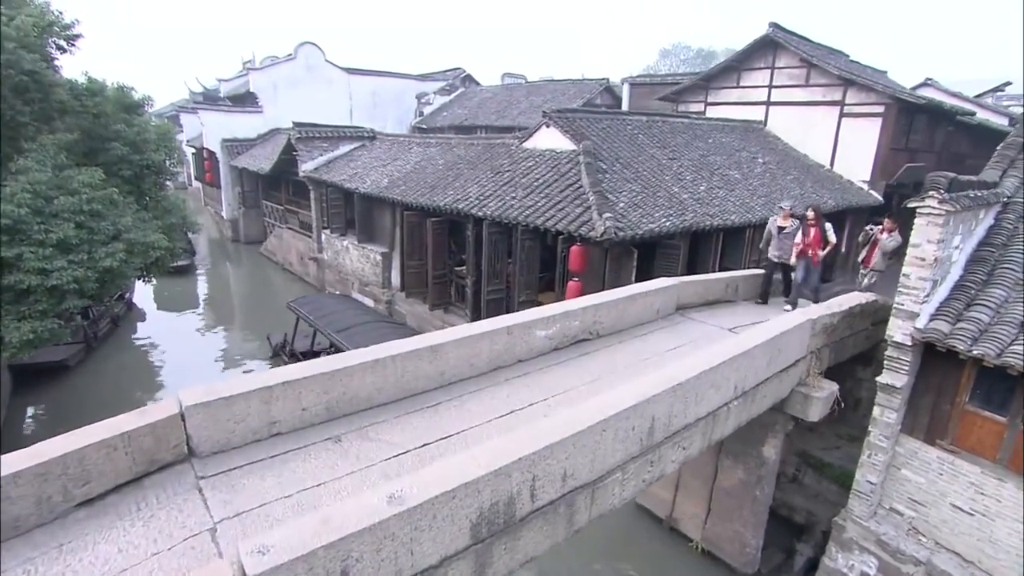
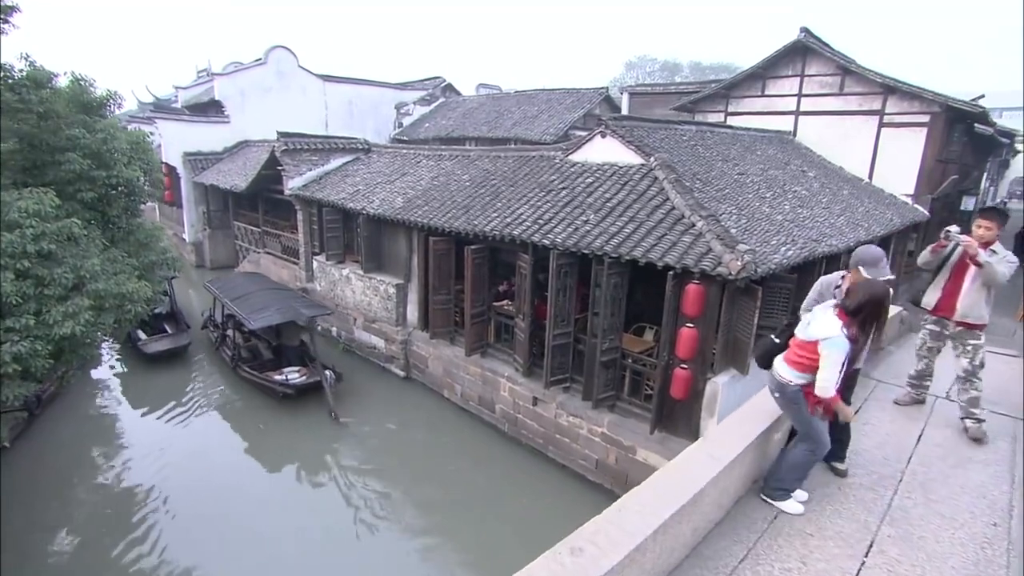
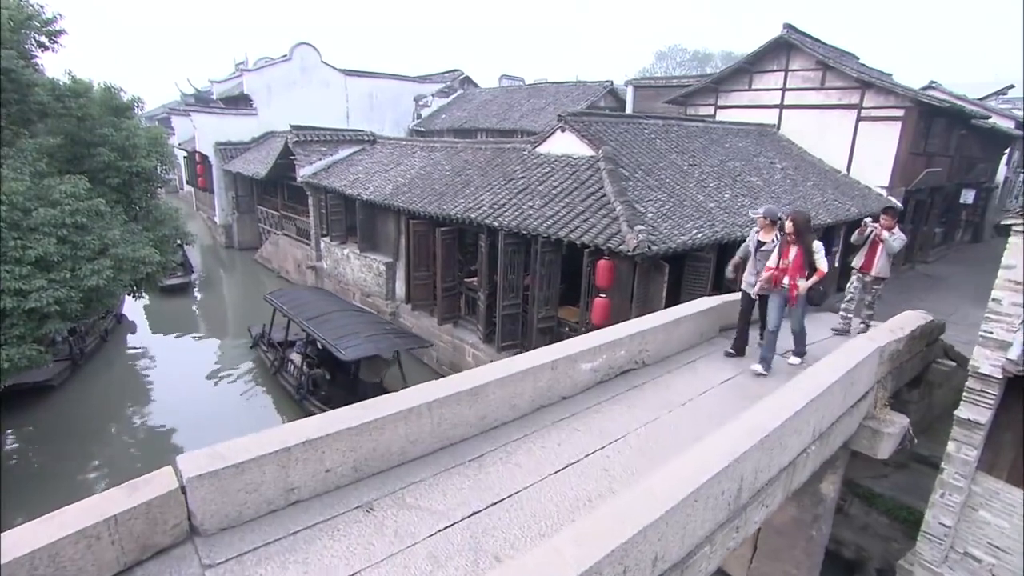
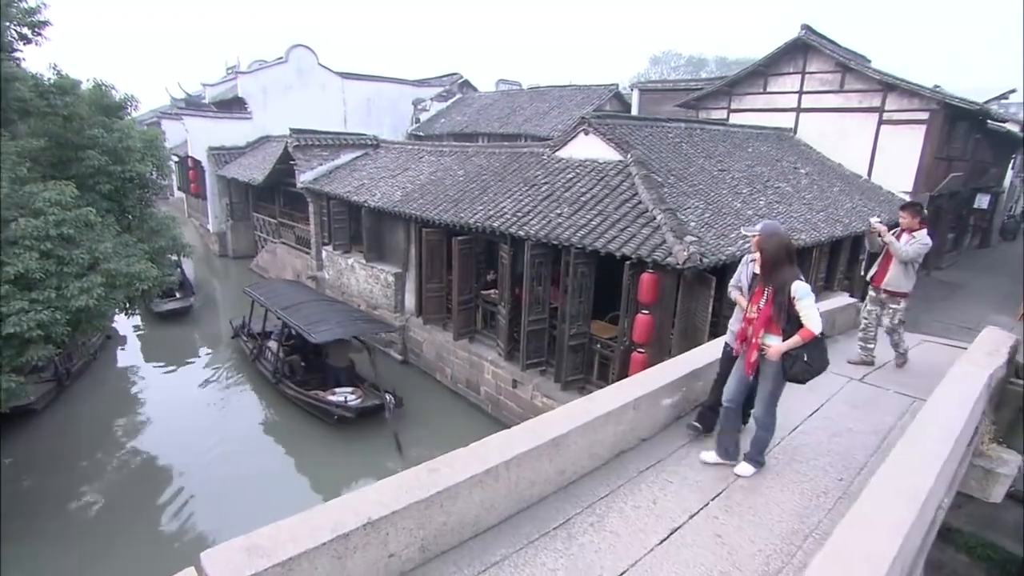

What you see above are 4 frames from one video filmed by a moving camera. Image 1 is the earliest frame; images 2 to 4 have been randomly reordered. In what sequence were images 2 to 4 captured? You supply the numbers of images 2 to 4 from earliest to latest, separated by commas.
3, 4, 2
